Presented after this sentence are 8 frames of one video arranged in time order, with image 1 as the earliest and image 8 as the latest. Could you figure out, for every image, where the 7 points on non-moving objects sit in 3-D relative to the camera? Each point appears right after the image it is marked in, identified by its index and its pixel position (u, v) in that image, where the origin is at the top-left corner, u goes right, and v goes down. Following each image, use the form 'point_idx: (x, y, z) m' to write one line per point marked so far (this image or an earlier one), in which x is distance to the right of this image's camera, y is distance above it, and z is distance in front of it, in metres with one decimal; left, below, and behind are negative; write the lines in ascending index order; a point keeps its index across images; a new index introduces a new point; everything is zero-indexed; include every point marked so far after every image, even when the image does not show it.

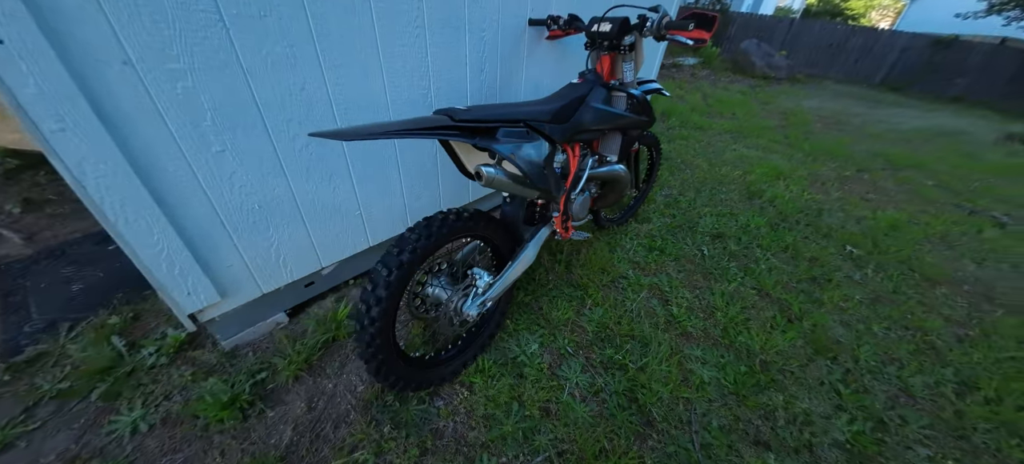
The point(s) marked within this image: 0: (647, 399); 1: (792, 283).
0: (+0.5, -0.6, +1.3) m
1: (+1.6, -0.3, +2.0) m
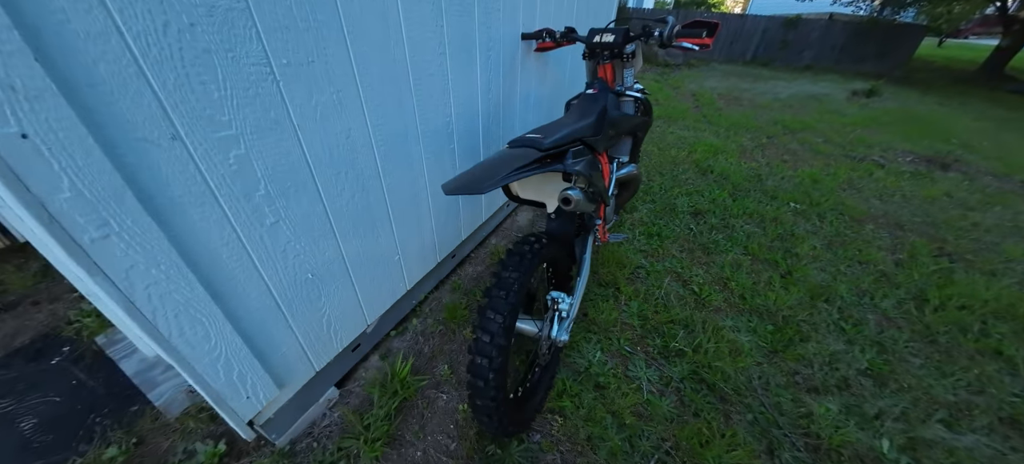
0: (+0.8, -0.6, +1.4) m
1: (+1.7, -0.1, +2.2) m
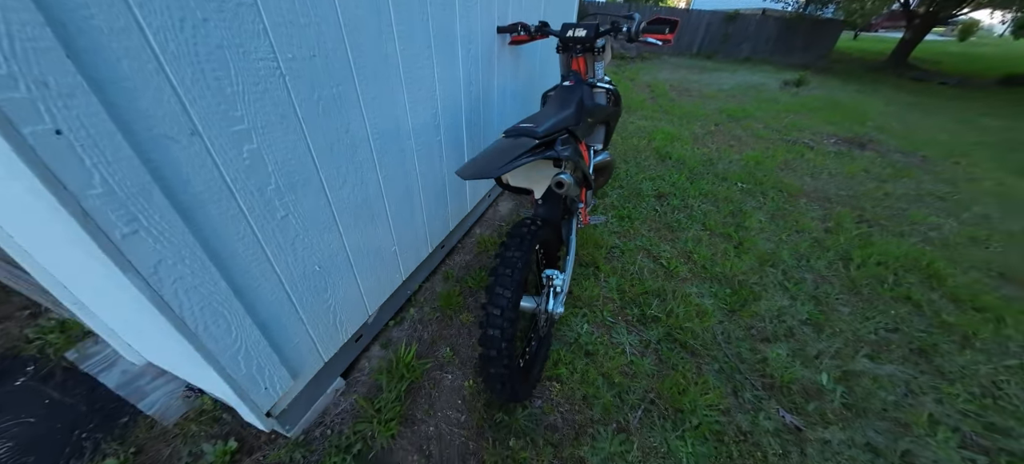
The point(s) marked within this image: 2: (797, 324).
0: (+0.8, -0.5, +1.6) m
1: (+1.5, +0.1, +2.5) m
2: (+1.4, -0.4, +1.7) m
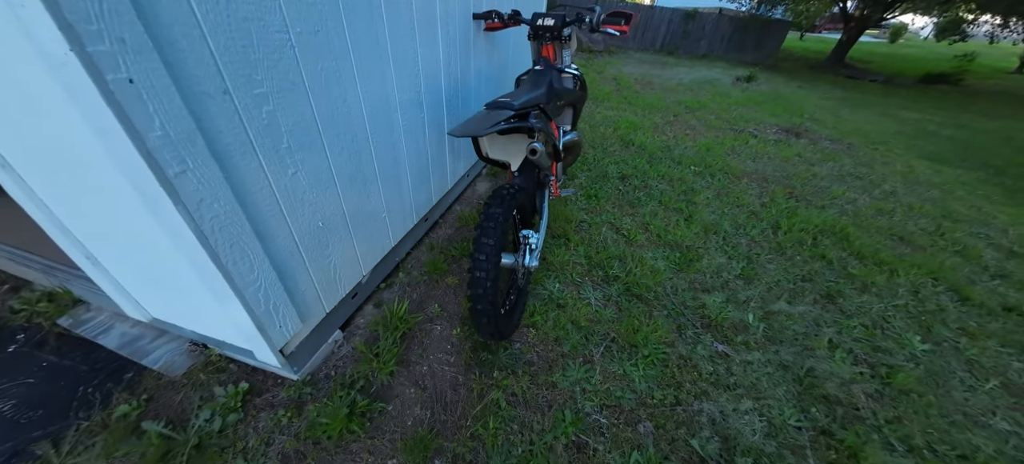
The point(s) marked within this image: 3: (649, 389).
0: (+0.7, -0.3, +1.8) m
1: (+1.3, +0.3, +2.8) m
2: (+1.3, -0.3, +2.0) m
3: (+0.5, -0.6, +1.4) m
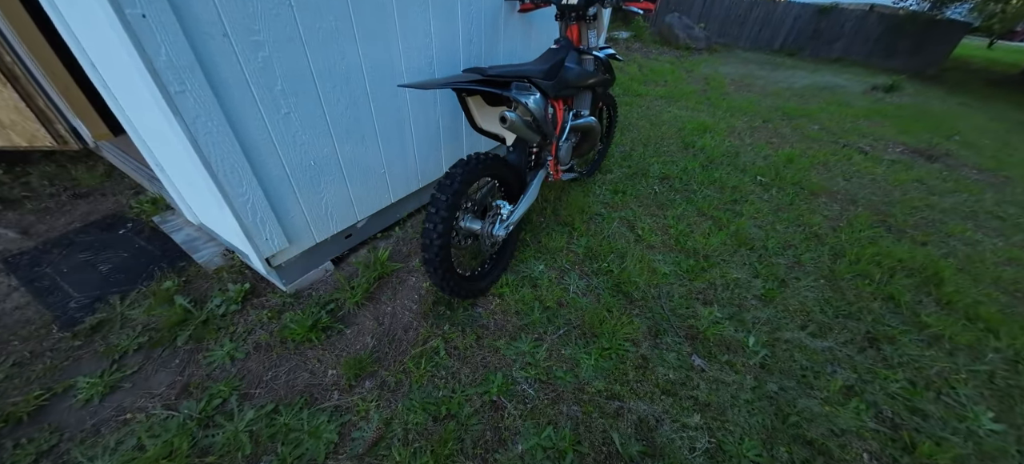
0: (+0.6, -0.3, +1.7) m
1: (+1.5, +0.2, +2.5) m
2: (+1.2, -0.3, +1.7) m
3: (+0.3, -0.6, +1.3) m
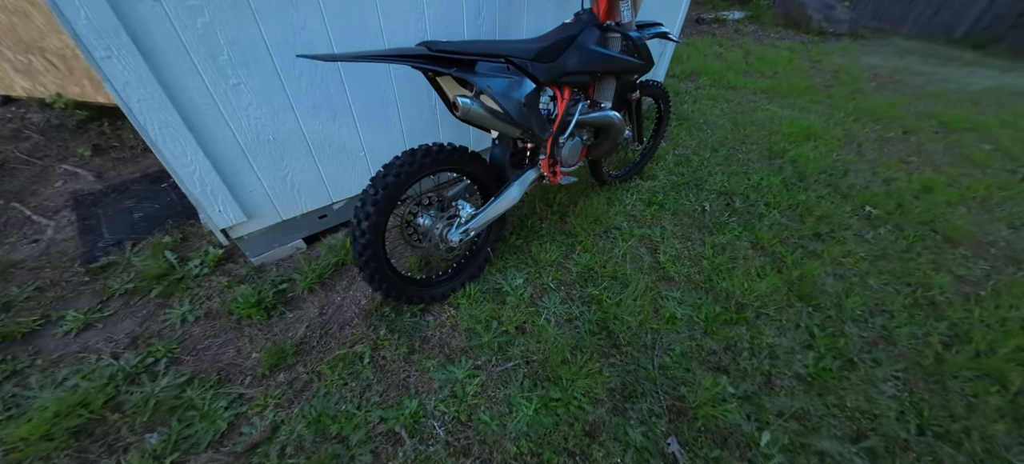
0: (+0.4, -0.4, +1.4) m
1: (+1.6, 0.0, +1.9) m
2: (+1.0, -0.5, +1.3) m
3: (0.0, -0.6, +1.1) m
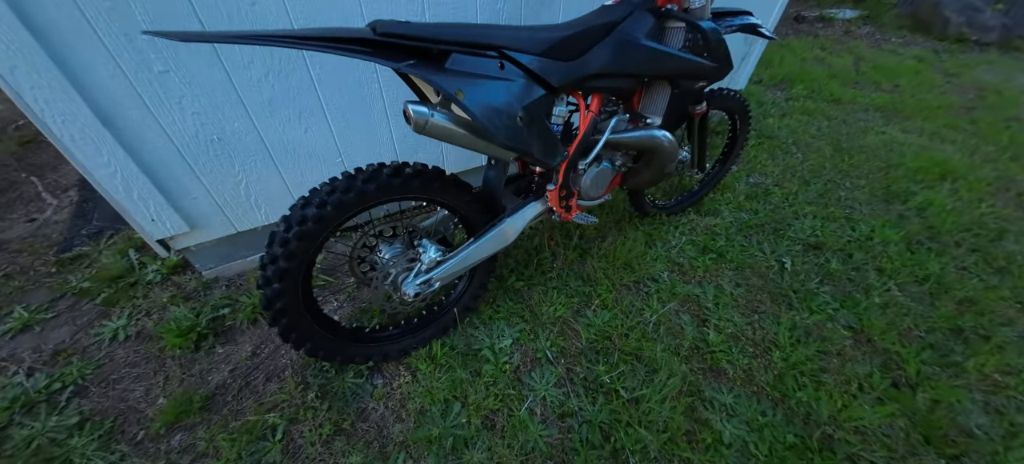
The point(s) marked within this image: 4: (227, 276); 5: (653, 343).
0: (+0.3, -0.6, +1.0) m
1: (+1.6, -0.4, +1.3) m
2: (+0.9, -0.8, +0.8) m
3: (-0.1, -0.8, +0.7) m
4: (-1.1, -0.2, +1.3) m
5: (+0.5, -0.4, +1.2) m
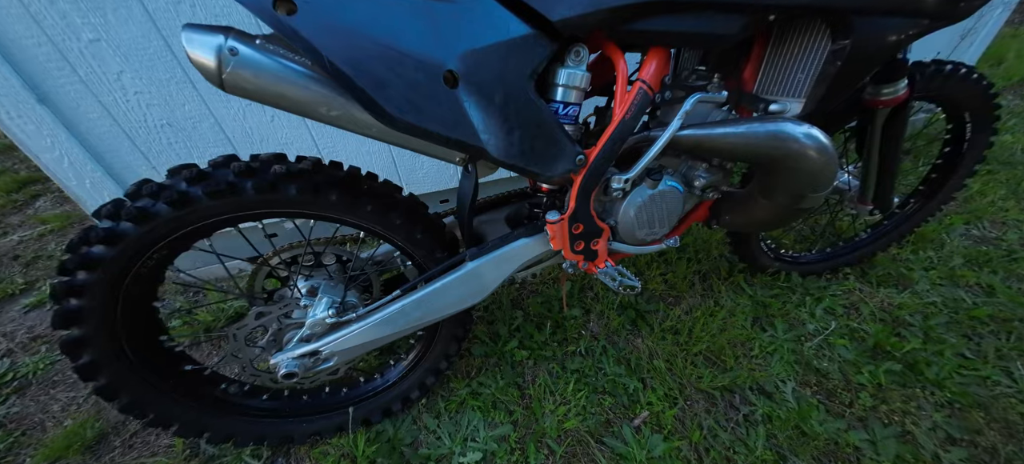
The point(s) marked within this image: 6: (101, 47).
0: (+0.2, -0.7, +0.4) m
1: (+1.5, -0.7, +0.4) m
2: (+0.6, -1.0, +0.1) m
3: (-0.4, -0.8, +0.3) m
4: (-1.0, -0.2, +1.2) m
5: (+0.4, -0.5, +0.6) m
6: (-0.9, +0.4, +0.8) m
